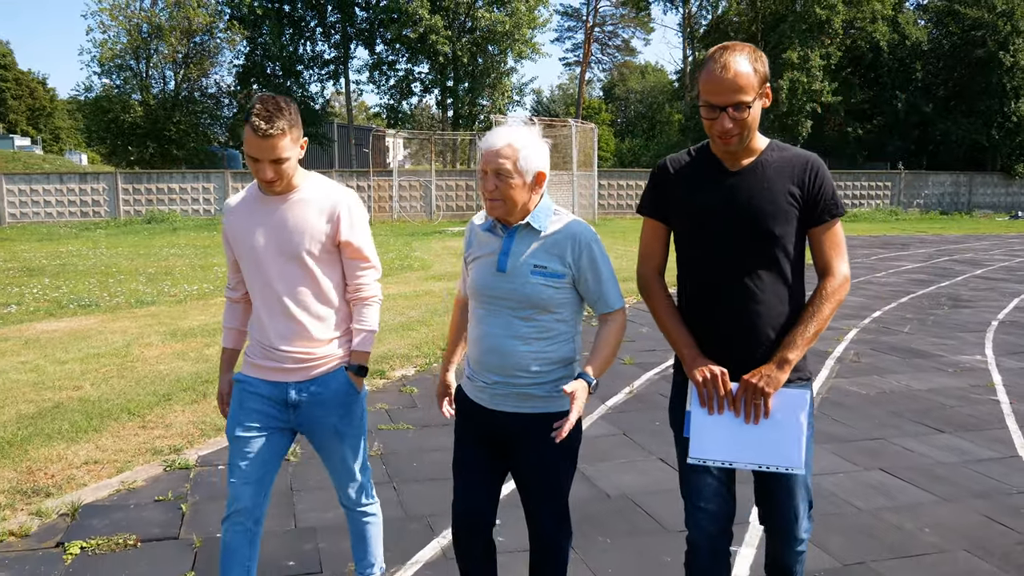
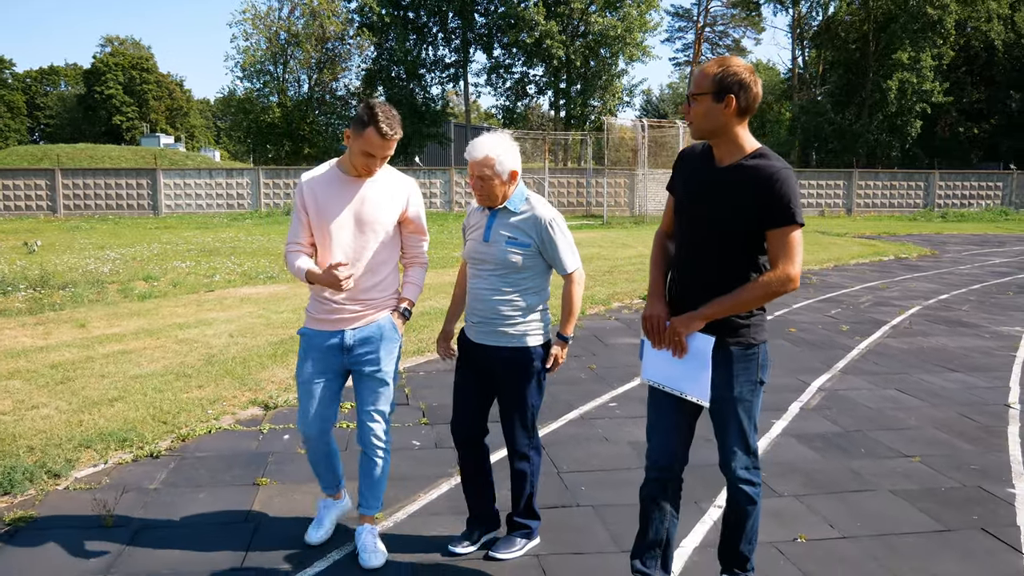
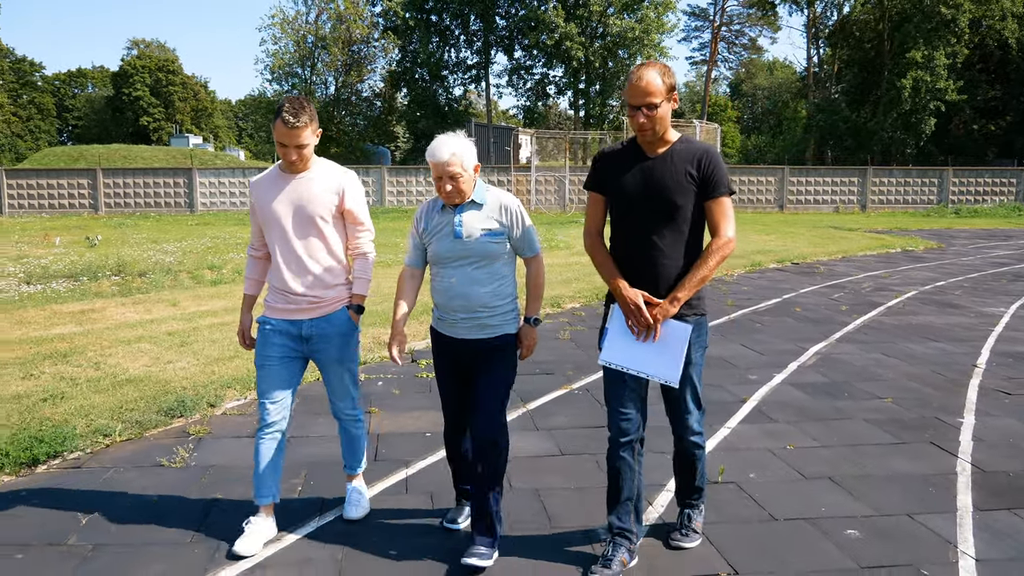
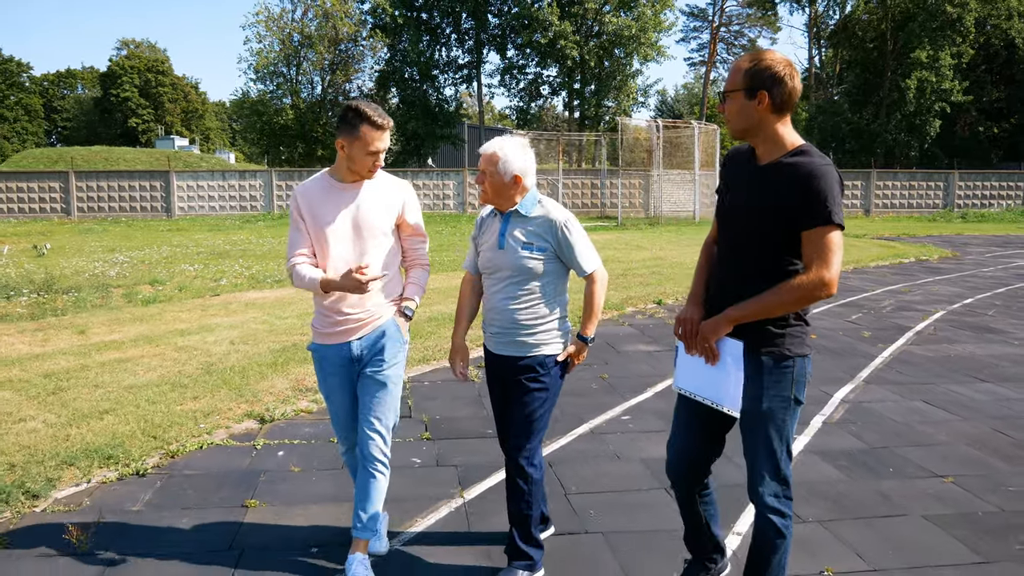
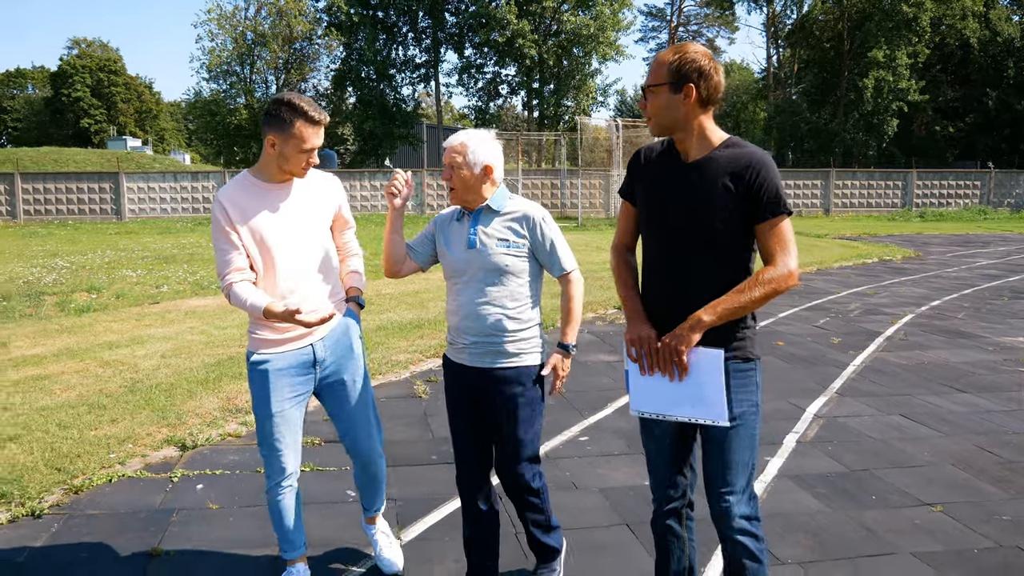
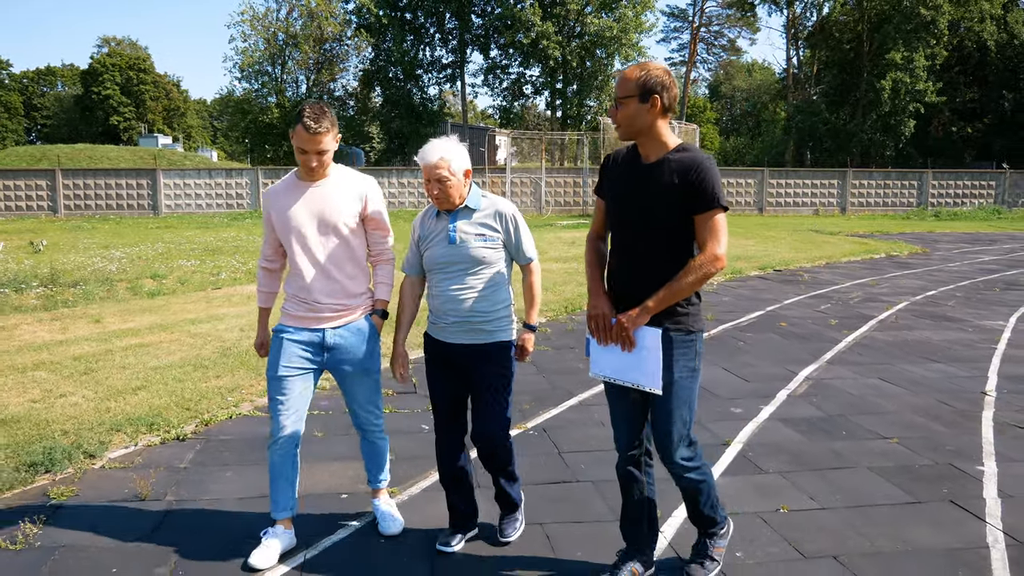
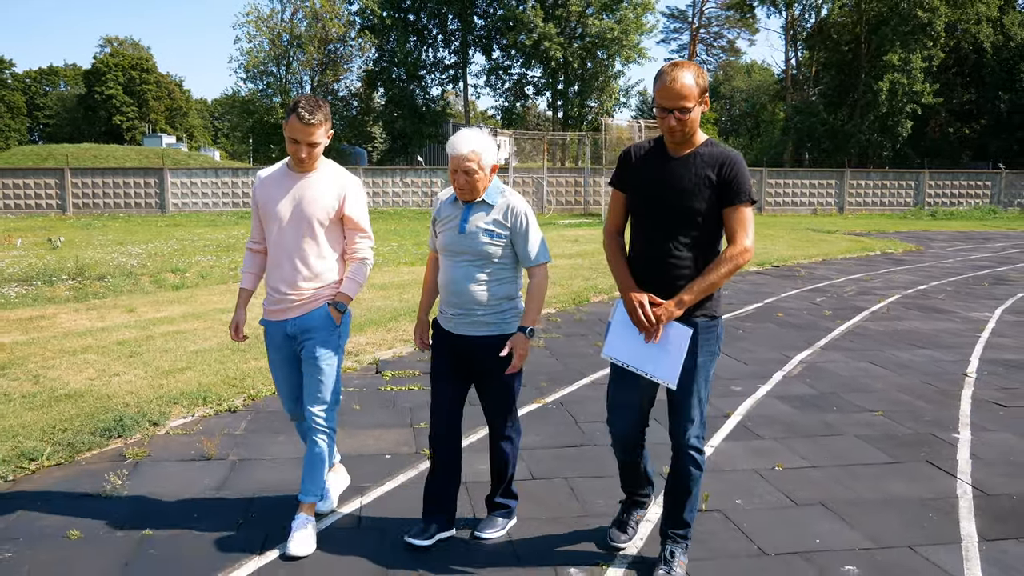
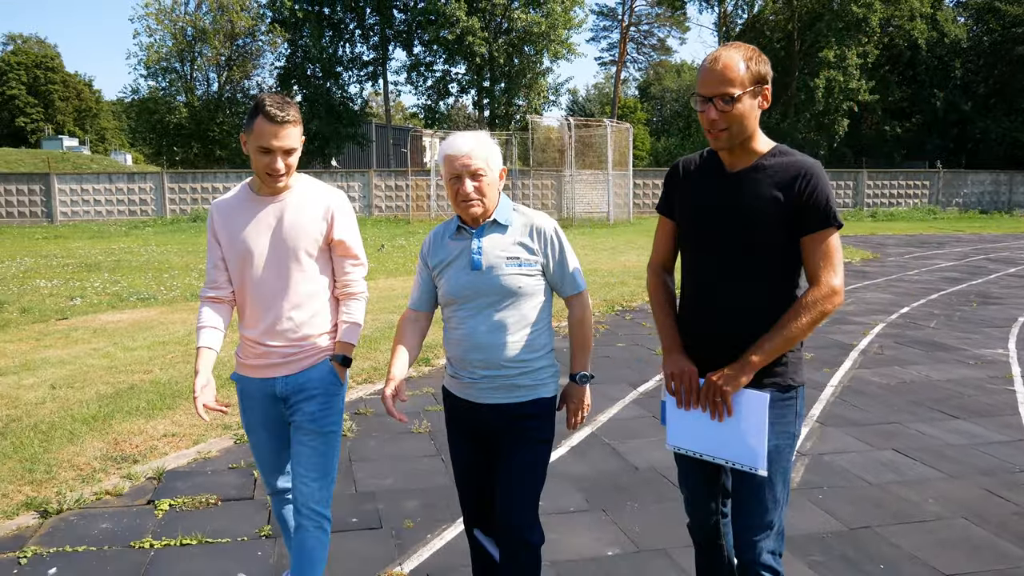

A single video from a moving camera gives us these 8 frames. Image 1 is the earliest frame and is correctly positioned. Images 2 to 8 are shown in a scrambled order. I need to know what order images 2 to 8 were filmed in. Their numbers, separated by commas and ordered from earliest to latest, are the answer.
8, 5, 4, 2, 6, 7, 3
